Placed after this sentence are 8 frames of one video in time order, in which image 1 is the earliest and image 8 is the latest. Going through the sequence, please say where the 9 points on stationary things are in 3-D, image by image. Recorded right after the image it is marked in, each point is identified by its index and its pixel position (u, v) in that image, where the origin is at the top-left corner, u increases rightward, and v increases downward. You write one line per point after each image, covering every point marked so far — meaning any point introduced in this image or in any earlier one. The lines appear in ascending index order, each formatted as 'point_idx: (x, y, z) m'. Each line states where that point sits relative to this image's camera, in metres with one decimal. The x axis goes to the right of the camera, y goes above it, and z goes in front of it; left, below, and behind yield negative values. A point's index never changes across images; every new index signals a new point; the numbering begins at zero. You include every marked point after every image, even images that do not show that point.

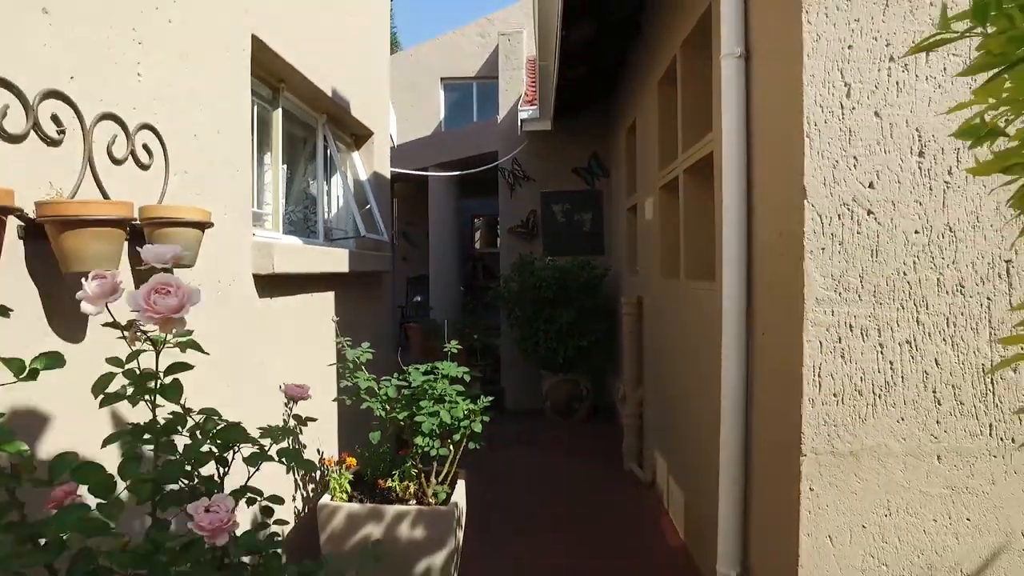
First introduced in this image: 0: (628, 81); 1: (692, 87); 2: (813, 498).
0: (+0.9, +1.7, +5.6) m
1: (+1.0, +1.1, +3.6) m
2: (+1.0, -0.7, +2.1) m
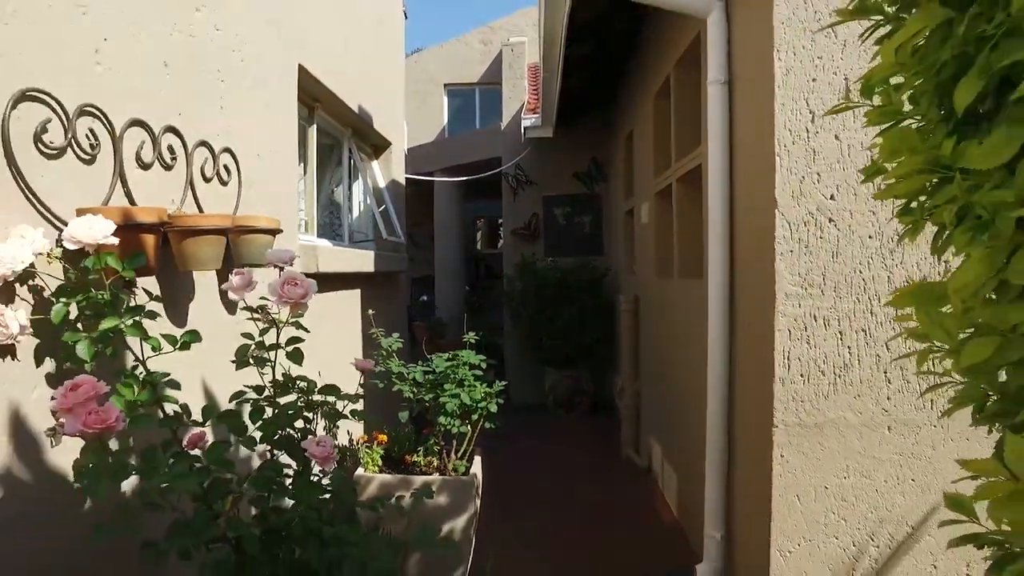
0: (+1.0, +1.7, +6.0) m
1: (+1.0, +1.1, +4.0) m
2: (+1.0, -0.7, +2.5) m
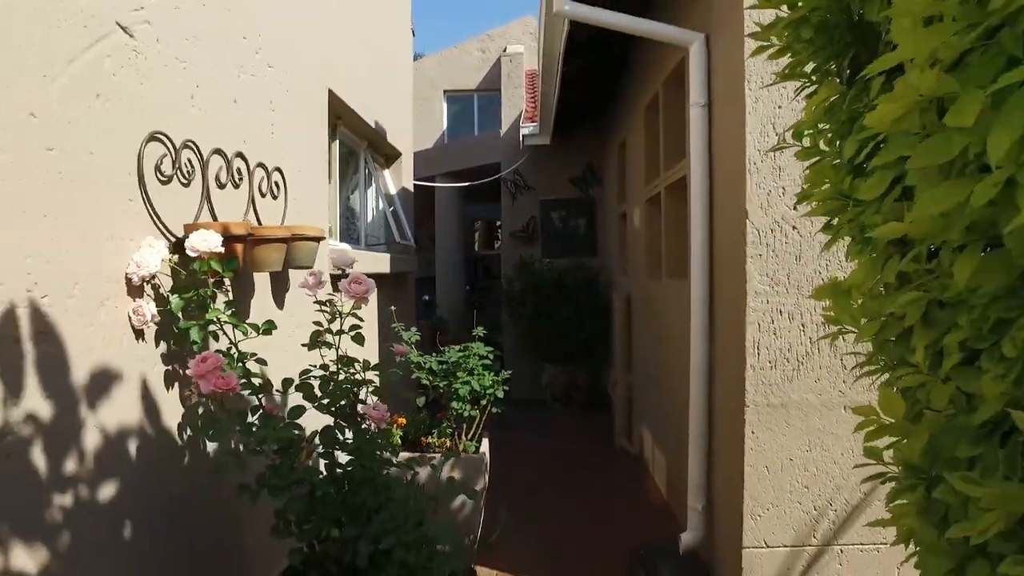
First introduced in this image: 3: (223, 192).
0: (+1.0, +1.7, +6.3) m
1: (+1.0, +1.1, +4.4) m
2: (+1.0, -0.6, +2.9) m
3: (-0.9, +0.3, +2.1) m
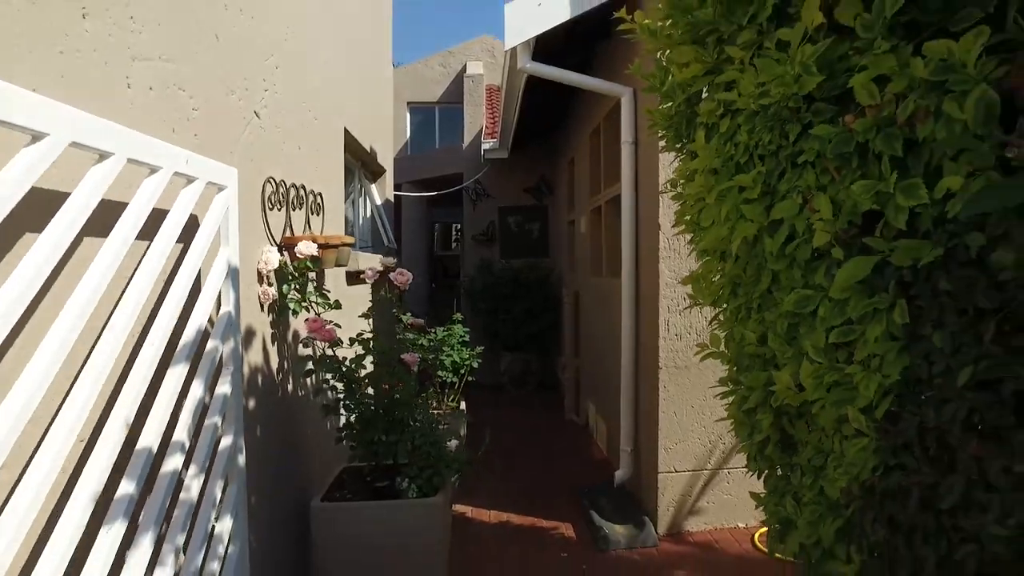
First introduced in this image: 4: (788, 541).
0: (+0.6, +1.8, +7.4) m
1: (+0.8, +1.1, +5.5) m
2: (+0.9, -0.6, +4.0) m
3: (-1.0, +0.3, +3.1) m
4: (+0.8, -0.8, +2.0) m
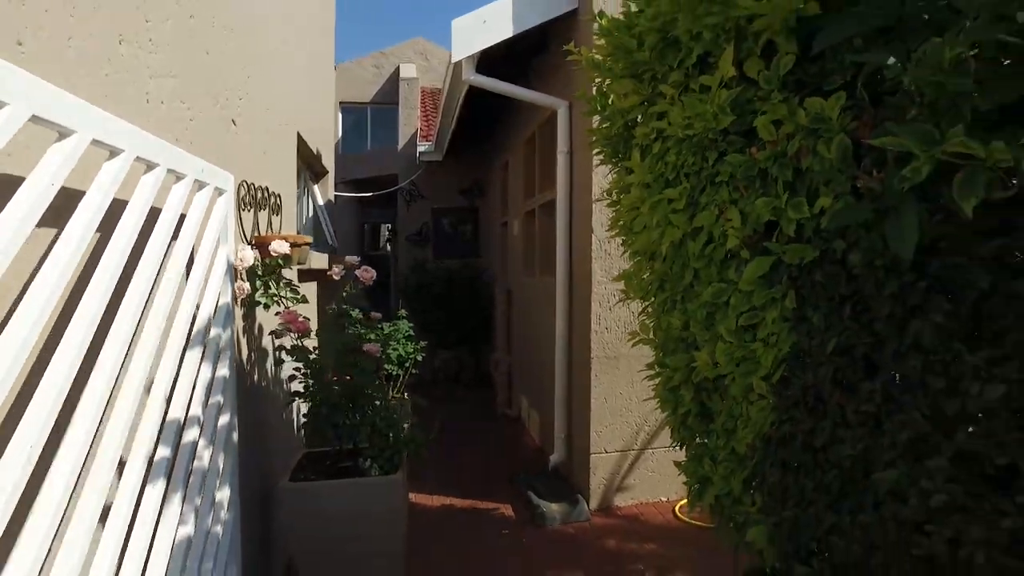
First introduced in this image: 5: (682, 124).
0: (-0.1, +1.8, +7.7) m
1: (+0.3, +1.2, +5.8) m
2: (+0.6, -0.6, +4.4) m
3: (-1.2, +0.4, +3.3) m
4: (+0.7, -0.8, +2.4) m
5: (+0.5, +0.5, +2.0) m
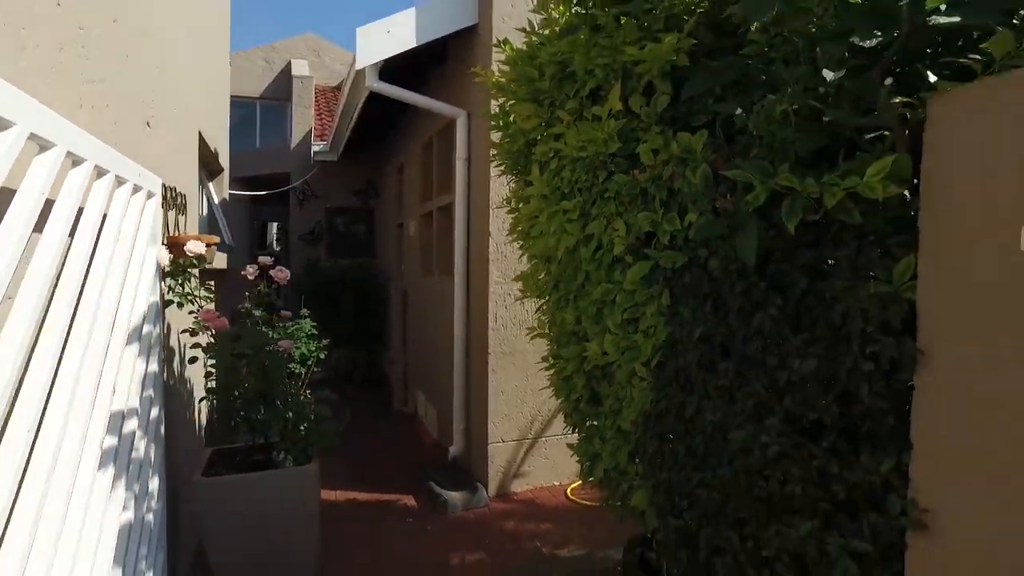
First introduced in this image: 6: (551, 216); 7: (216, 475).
0: (-1.3, +1.8, +7.9) m
1: (-0.6, +1.2, +6.1) m
2: (-0.1, -0.6, +4.7) m
3: (-1.7, +0.4, +3.3) m
4: (+0.3, -0.7, +2.8) m
5: (+0.2, +0.5, +2.3) m
6: (+0.1, +0.3, +2.6) m
7: (-1.3, -0.8, +3.0) m
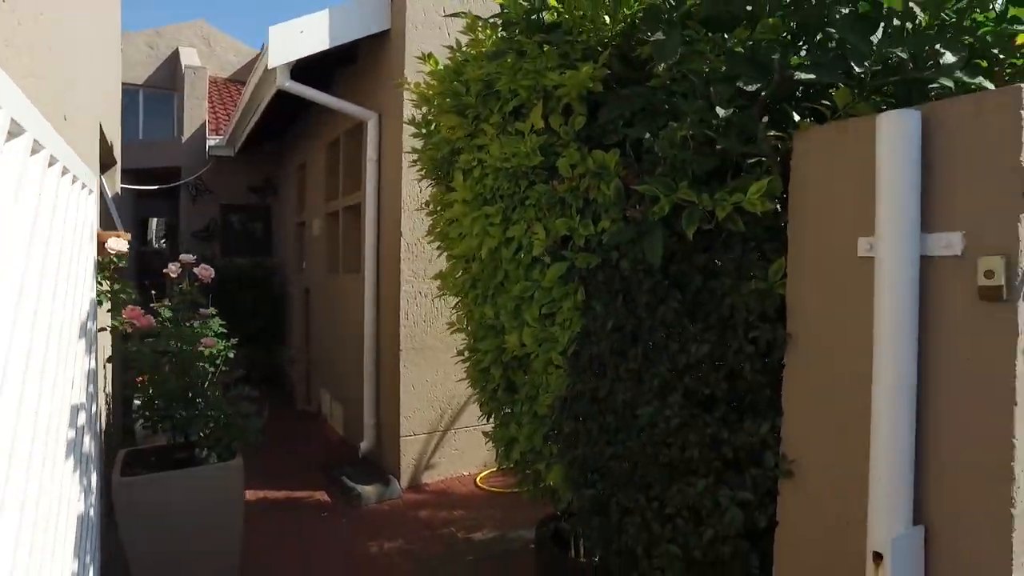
0: (-2.5, +1.8, +7.8) m
1: (-1.5, +1.2, +6.1) m
2: (-0.7, -0.6, +4.8) m
3: (-2.1, +0.4, +3.2) m
4: (0.0, -0.7, +3.0) m
5: (0.0, +0.5, +2.5) m
6: (-0.2, +0.3, +2.8) m
7: (-1.7, -0.8, +3.0) m
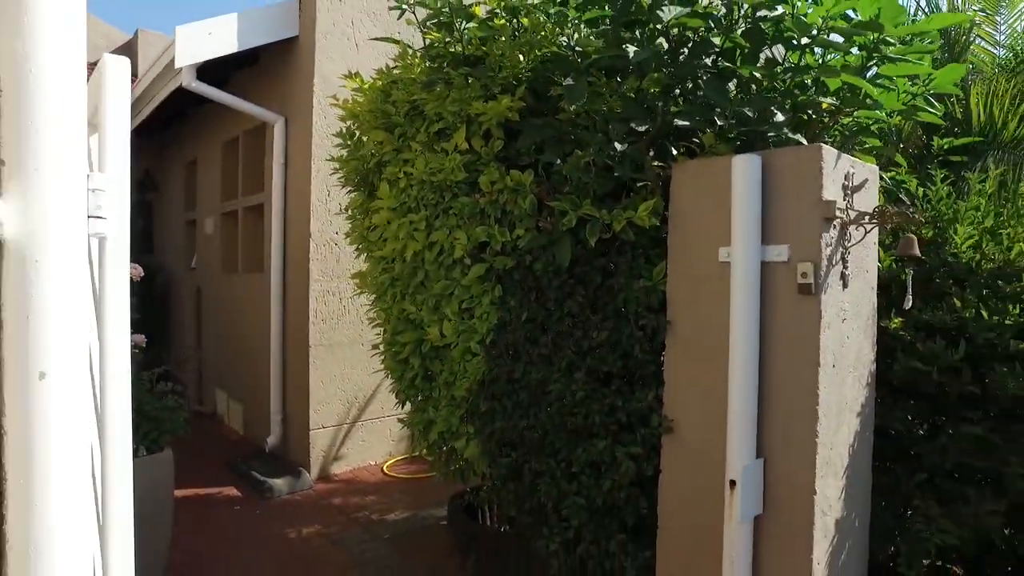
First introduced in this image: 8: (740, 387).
0: (-3.7, +1.8, +7.6) m
1: (-2.4, +1.2, +6.2) m
2: (-1.5, -0.6, +5.0) m
3: (-2.5, +0.4, +3.2) m
4: (-0.4, -0.7, +3.4) m
5: (-0.4, +0.5, +2.9) m
6: (-0.5, +0.3, +3.1) m
7: (-2.1, -0.8, +3.1) m
8: (+0.7, -0.3, +2.0) m
